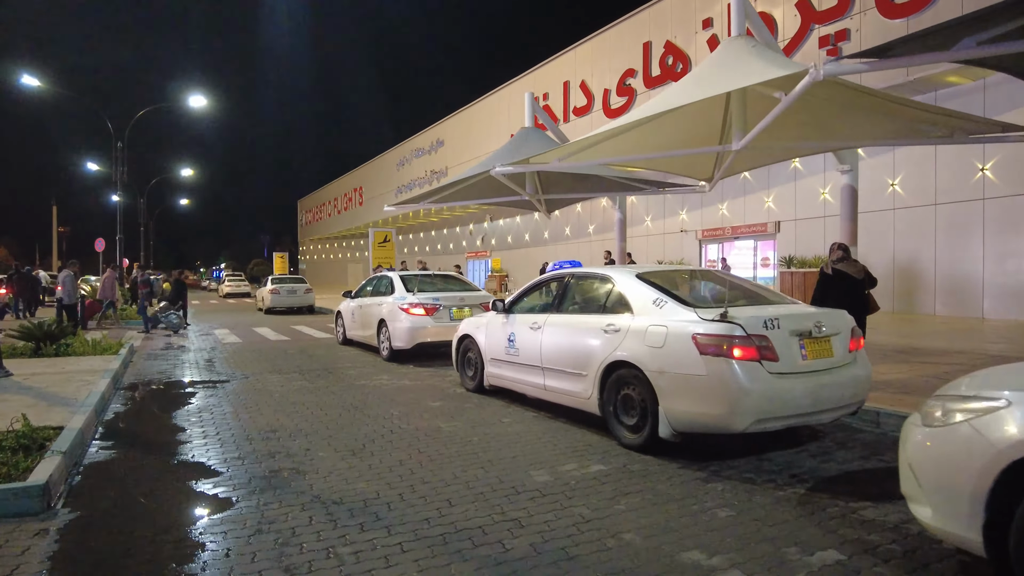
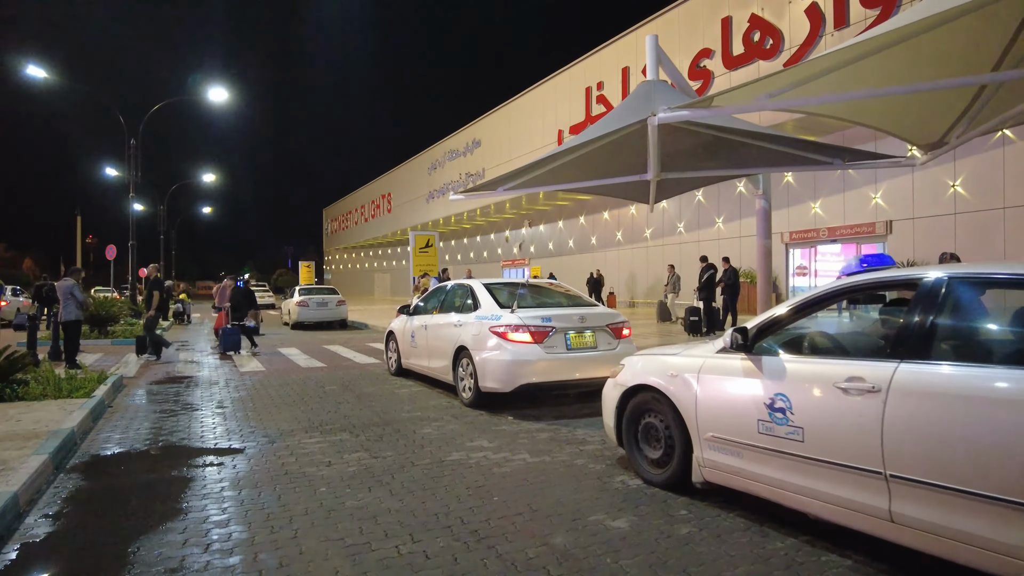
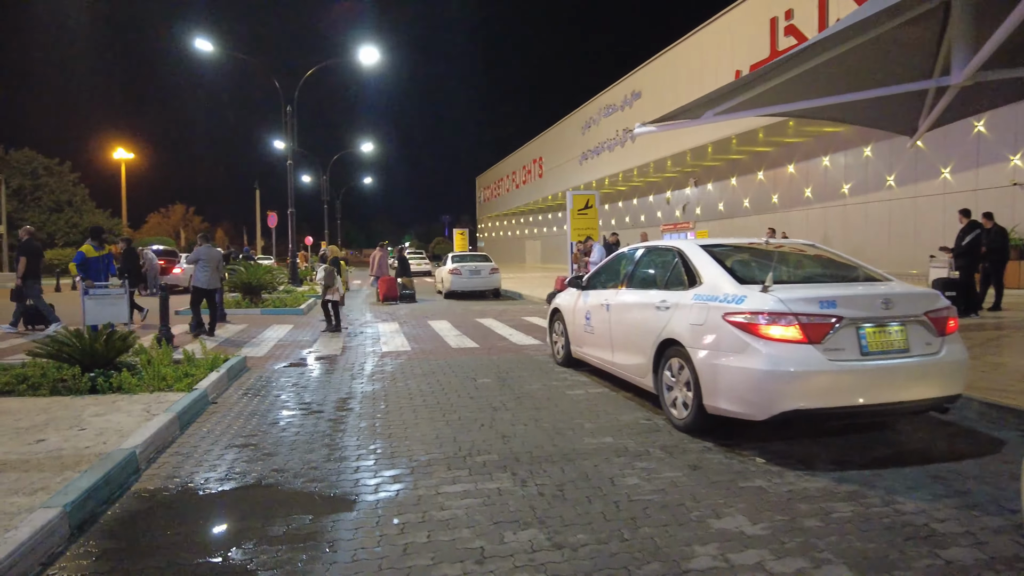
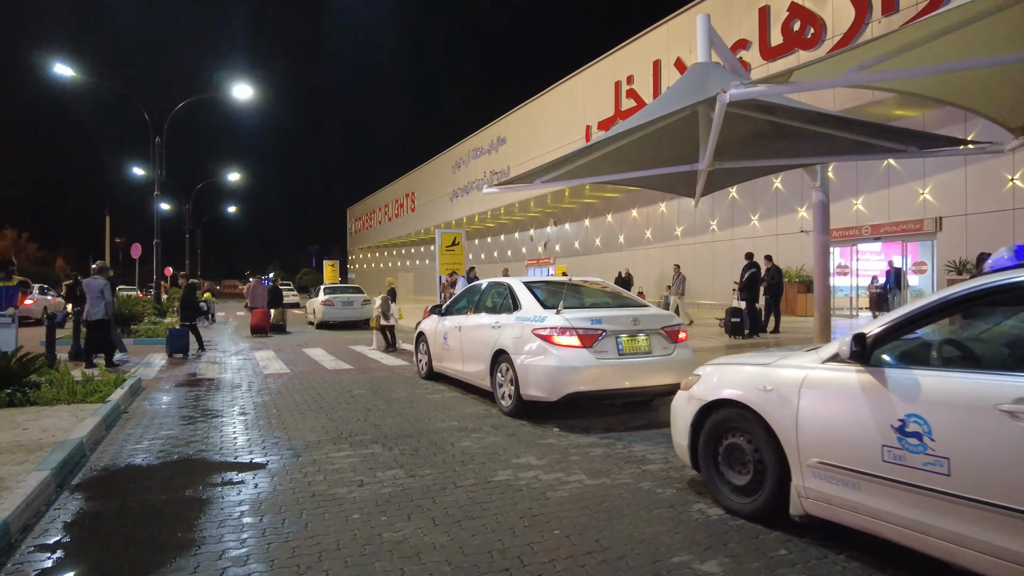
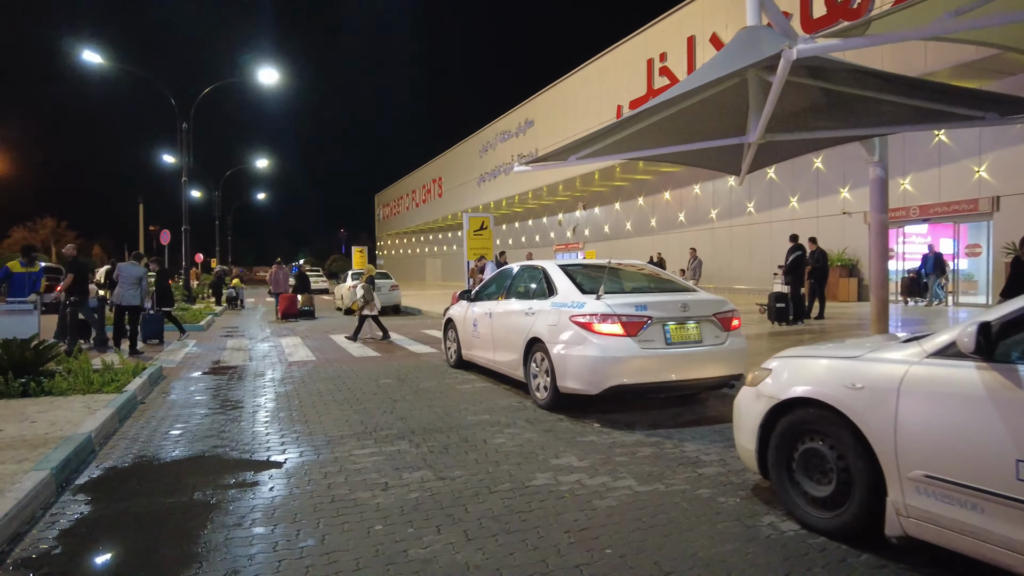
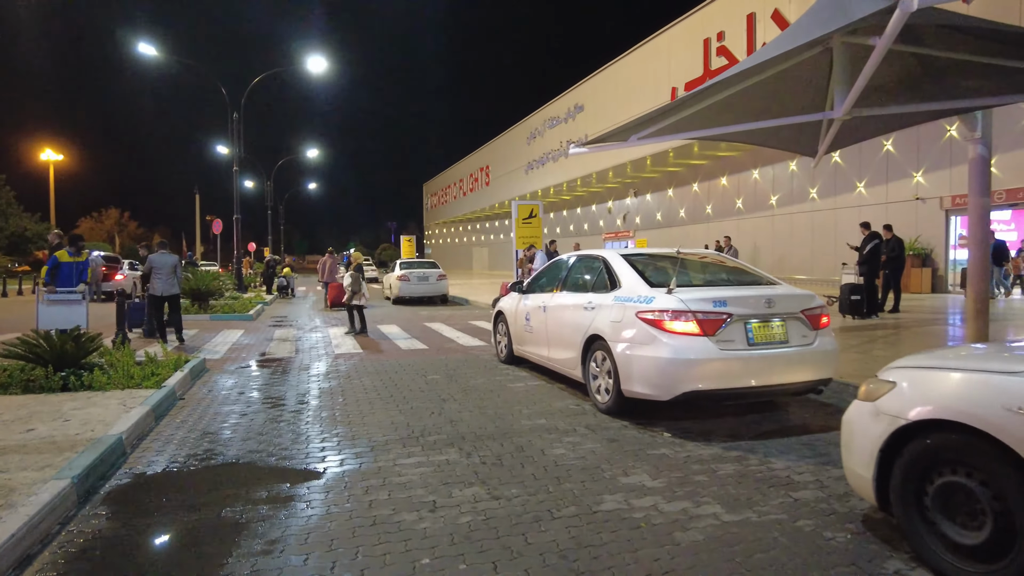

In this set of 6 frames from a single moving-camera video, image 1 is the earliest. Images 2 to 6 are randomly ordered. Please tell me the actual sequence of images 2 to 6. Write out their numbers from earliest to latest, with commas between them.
2, 4, 5, 6, 3
